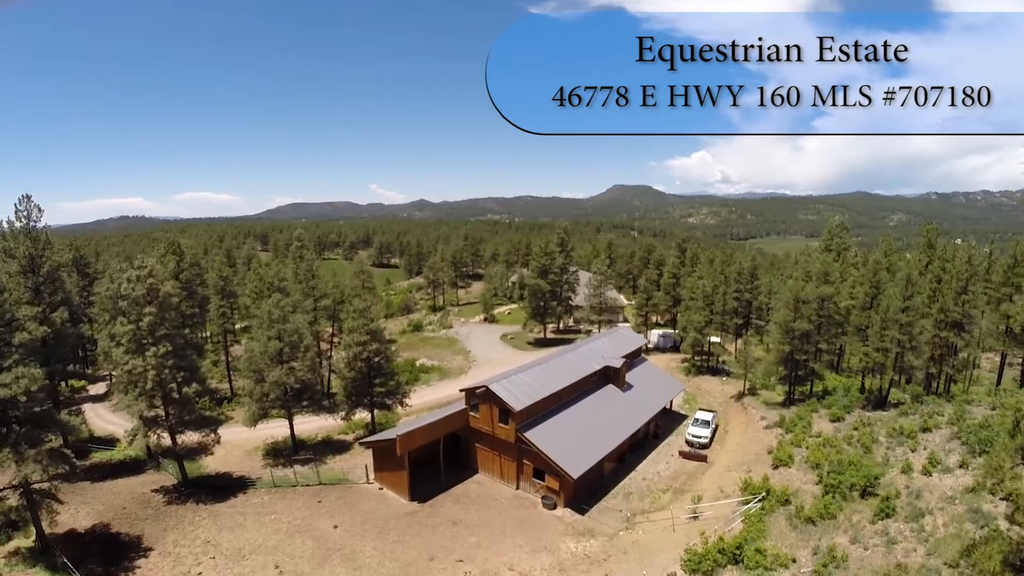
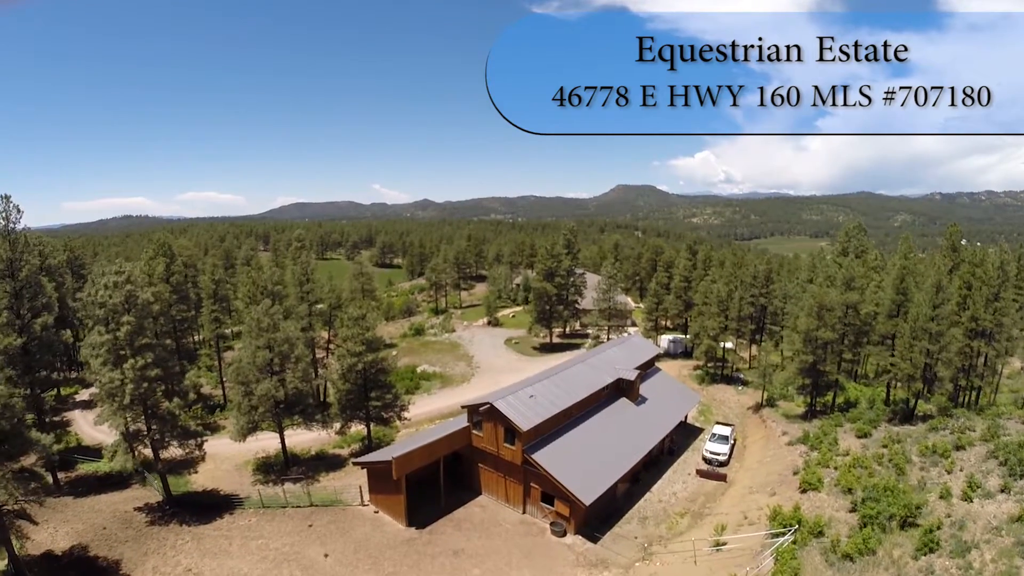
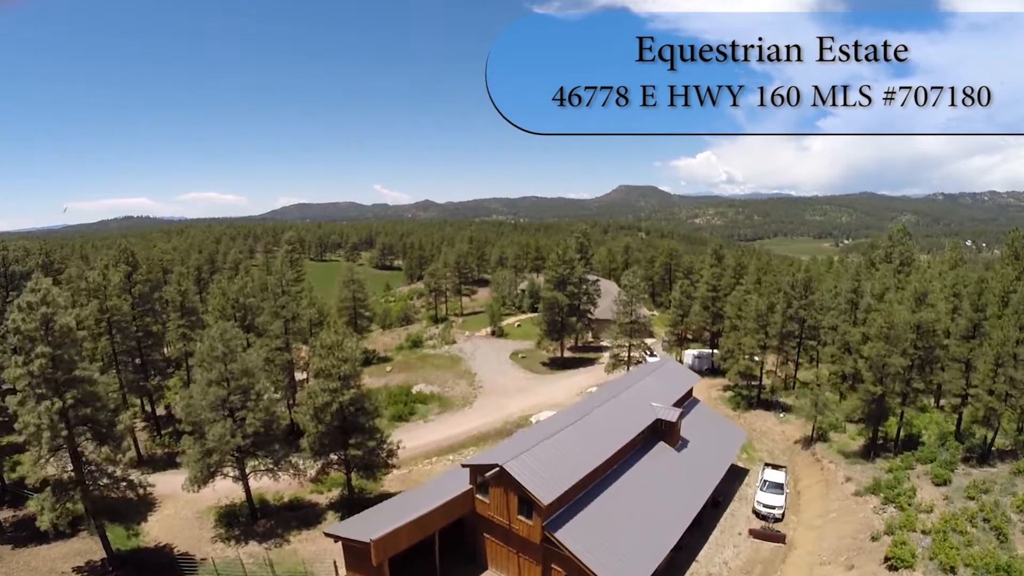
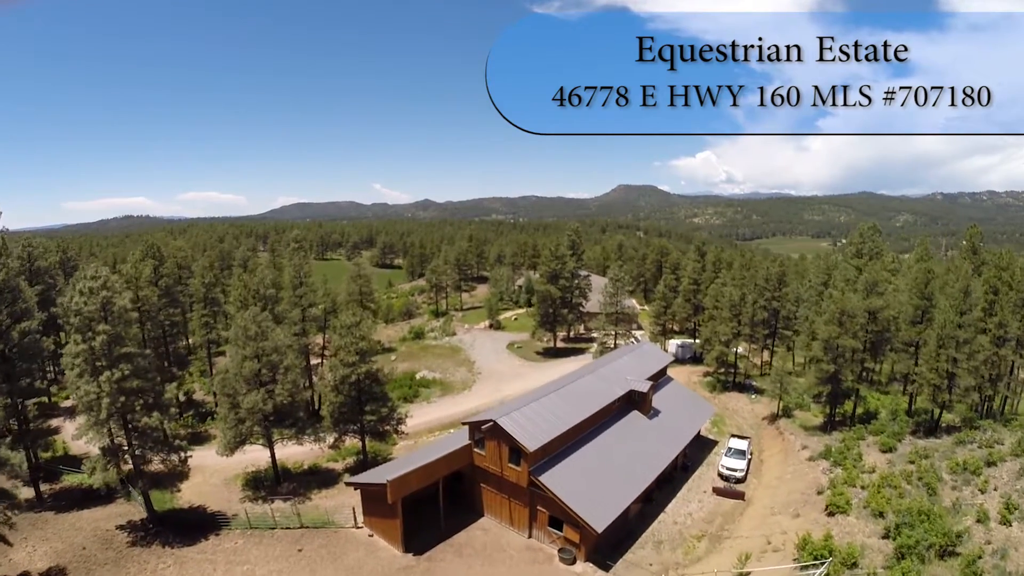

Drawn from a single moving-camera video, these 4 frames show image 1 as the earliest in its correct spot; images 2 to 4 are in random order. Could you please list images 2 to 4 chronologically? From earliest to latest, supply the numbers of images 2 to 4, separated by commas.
2, 4, 3
